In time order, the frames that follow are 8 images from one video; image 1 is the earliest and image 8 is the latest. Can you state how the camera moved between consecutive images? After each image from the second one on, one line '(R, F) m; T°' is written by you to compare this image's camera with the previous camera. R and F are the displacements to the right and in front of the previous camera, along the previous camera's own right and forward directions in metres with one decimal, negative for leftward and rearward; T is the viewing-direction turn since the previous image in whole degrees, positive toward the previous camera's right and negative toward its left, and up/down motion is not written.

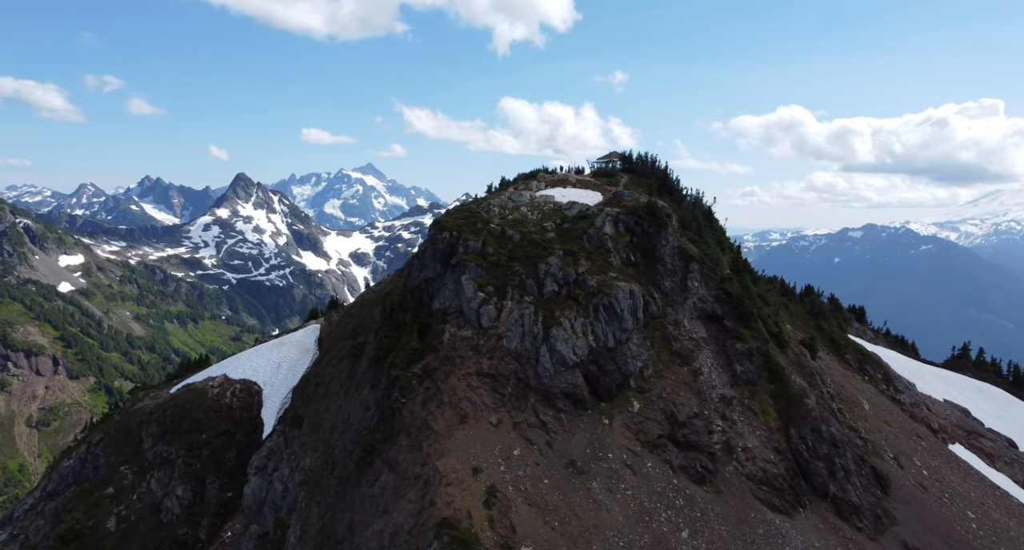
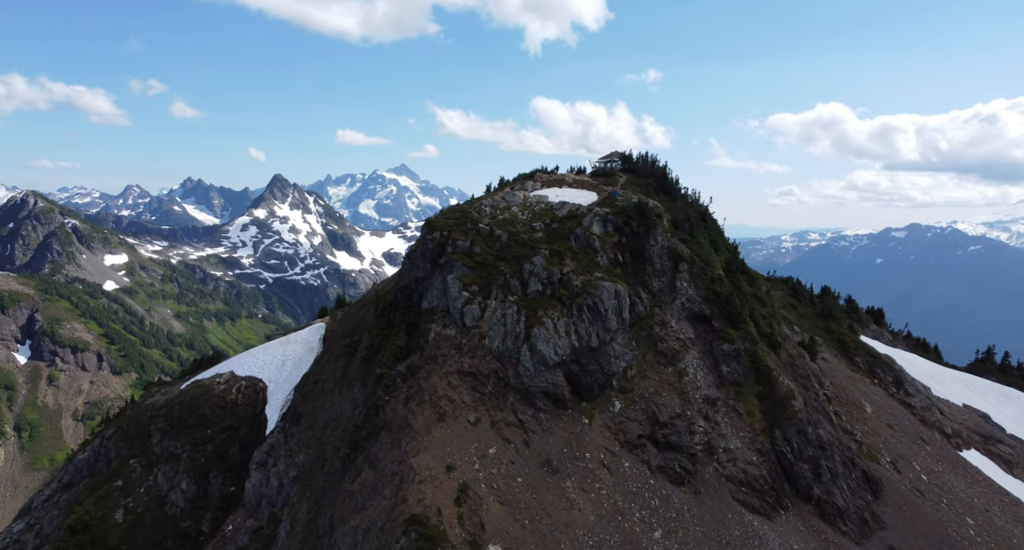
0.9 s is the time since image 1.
(+3.2, -0.3) m; -2°
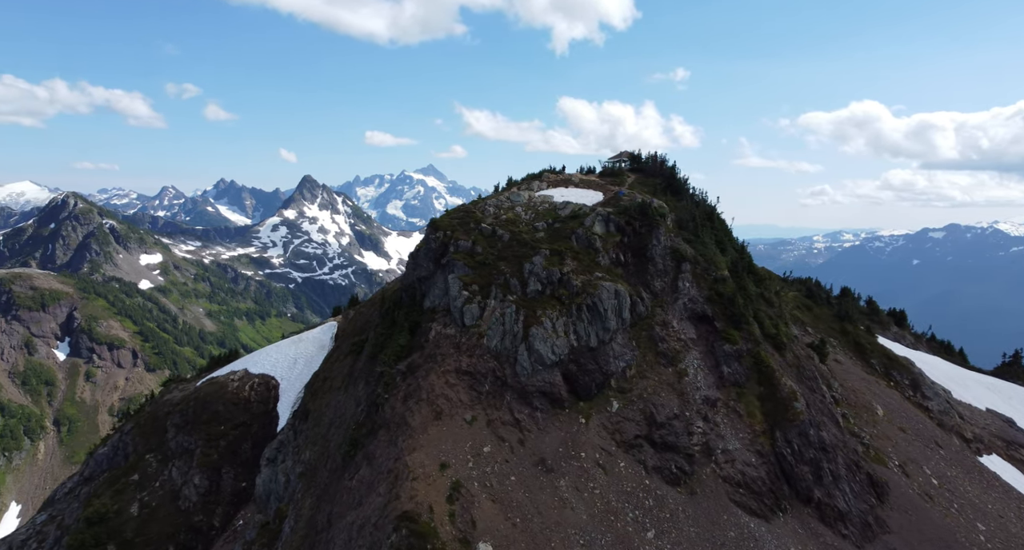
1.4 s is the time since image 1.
(+1.8, -0.2) m; -2°
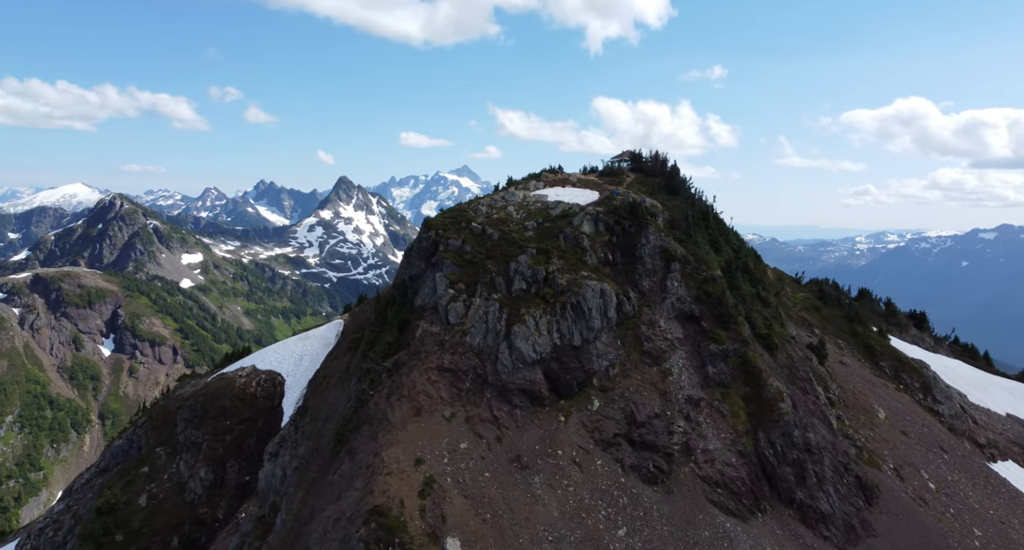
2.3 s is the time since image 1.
(+3.3, -0.4) m; -2°
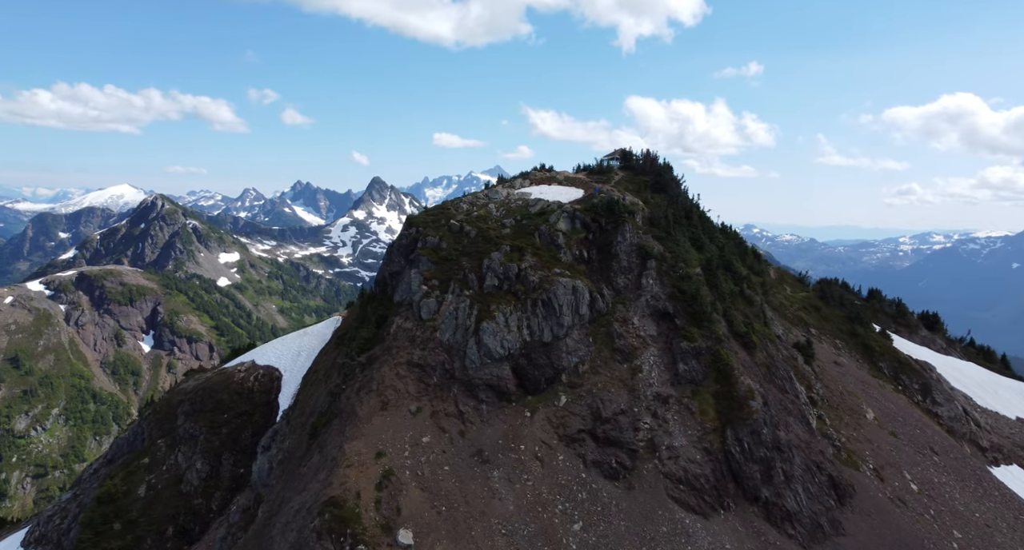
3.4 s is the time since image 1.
(+4.1, -0.5) m; -2°
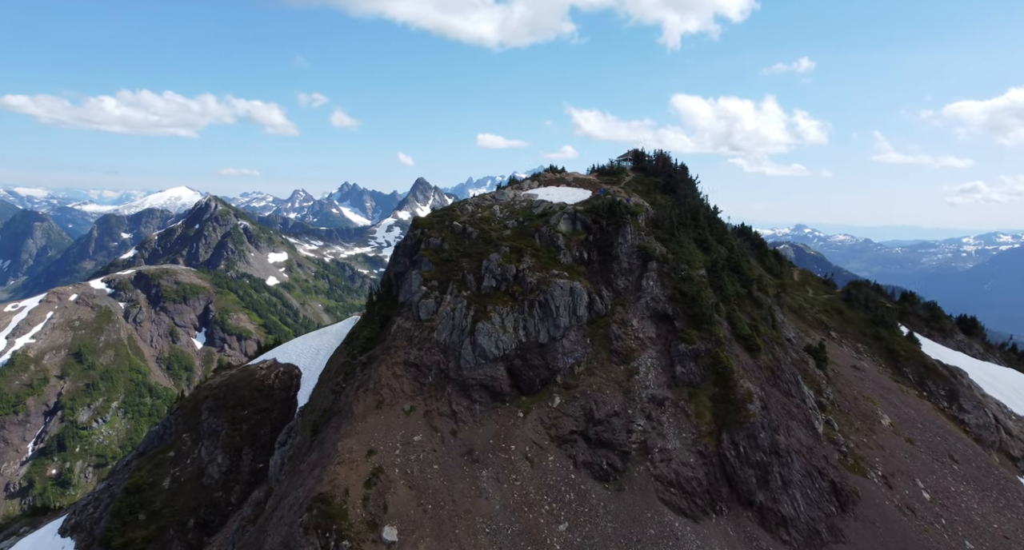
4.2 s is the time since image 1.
(+3.2, -0.4) m; -3°
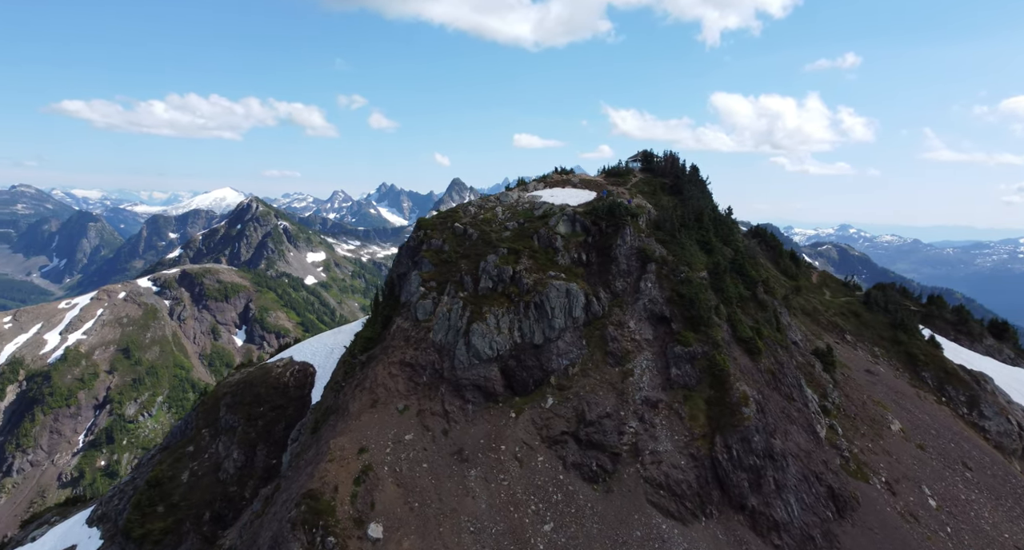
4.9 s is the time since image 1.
(+2.8, -0.5) m; -2°
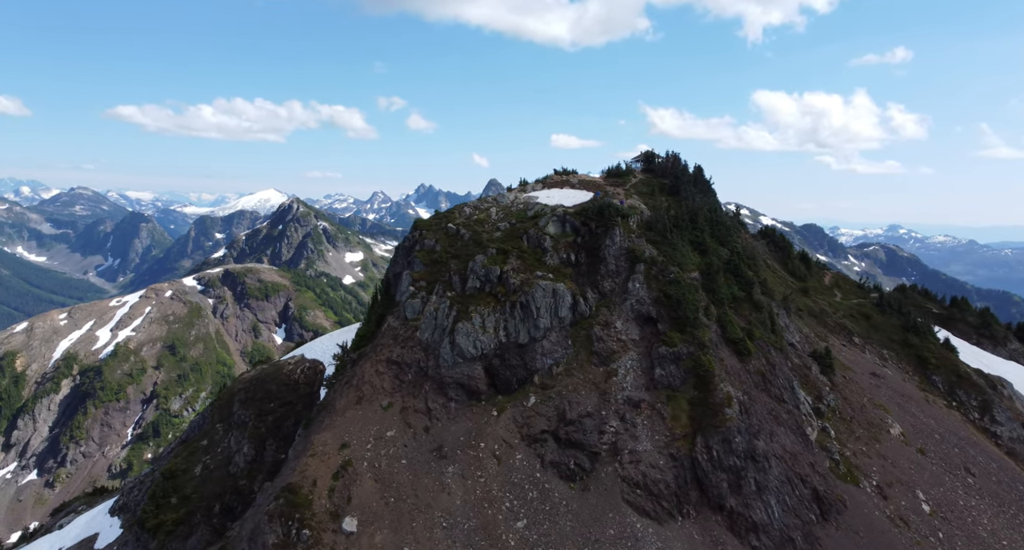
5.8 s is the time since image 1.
(+3.6, -0.8) m; -2°
